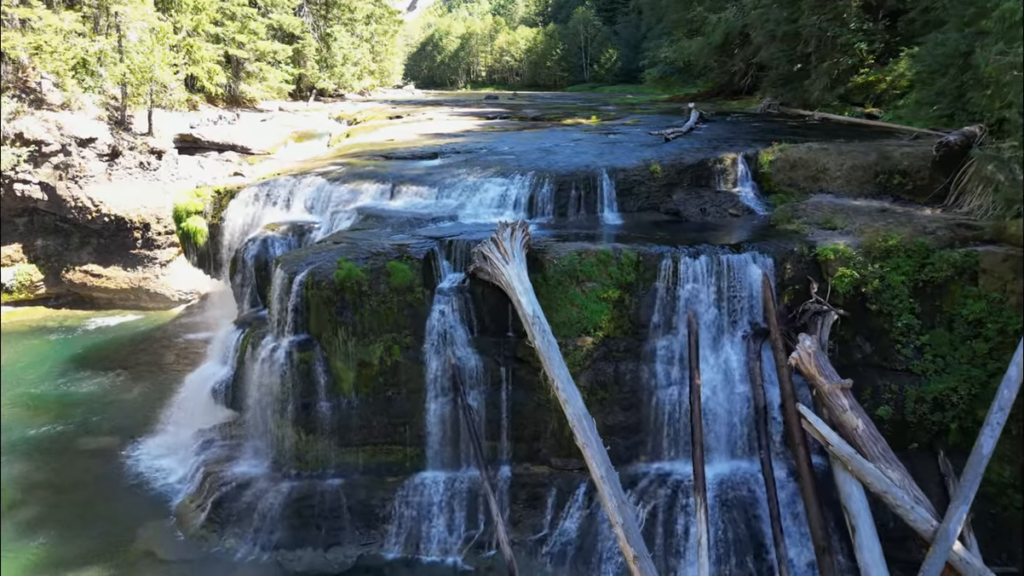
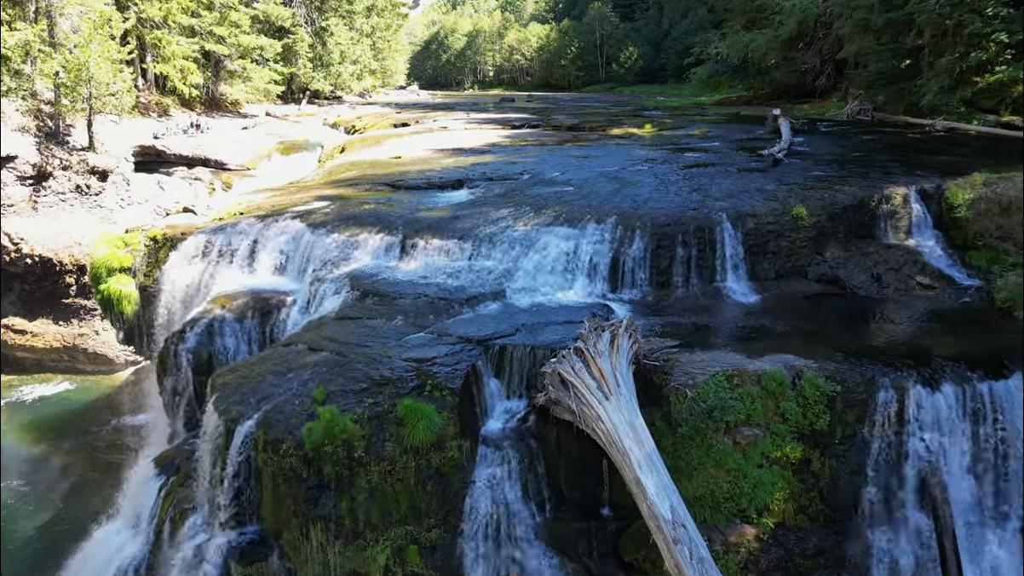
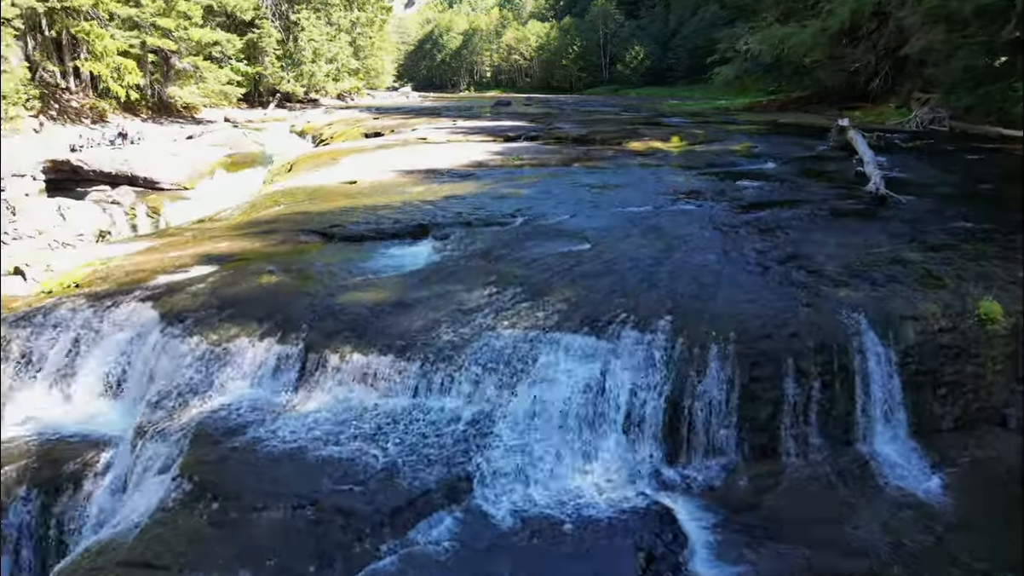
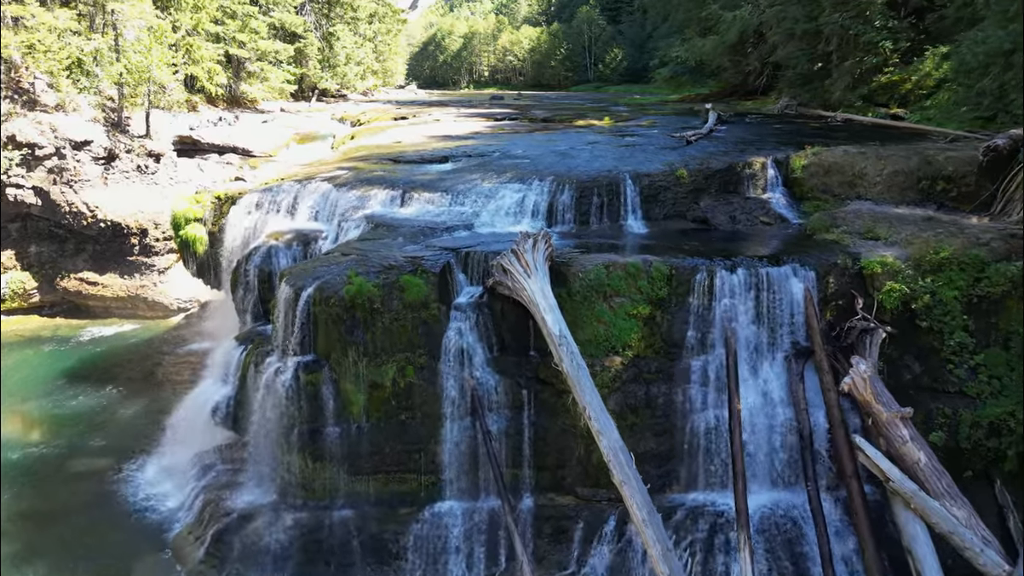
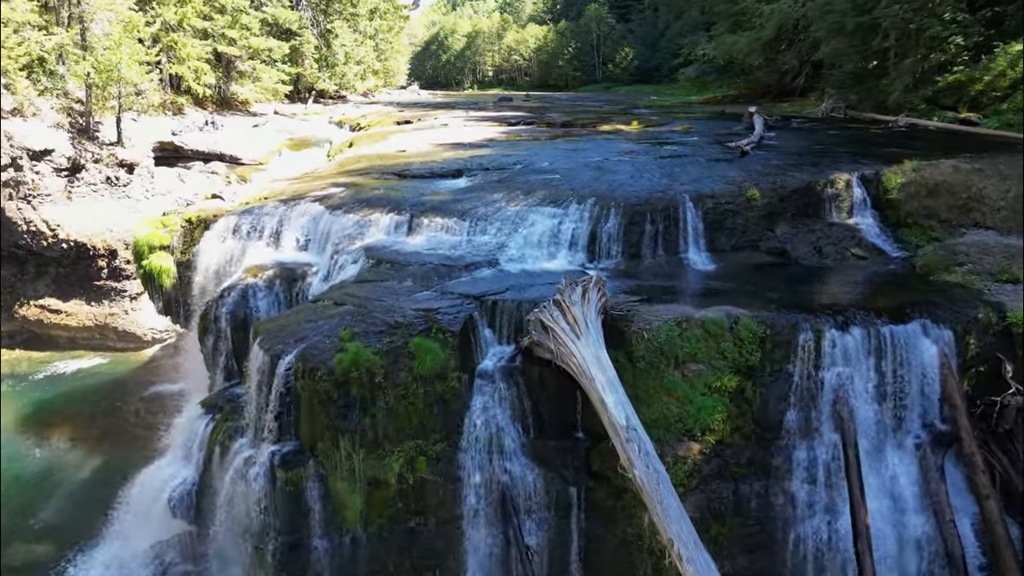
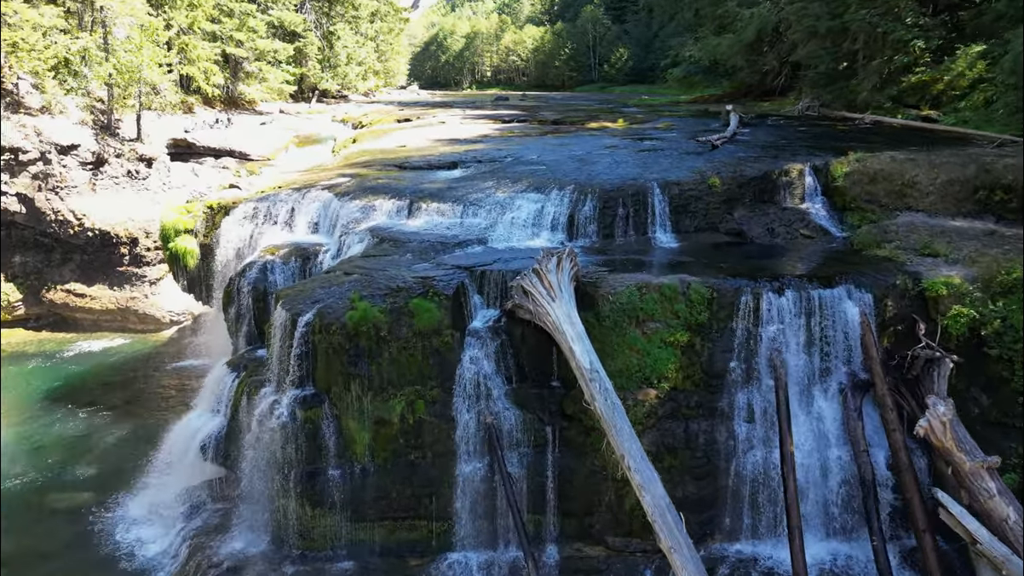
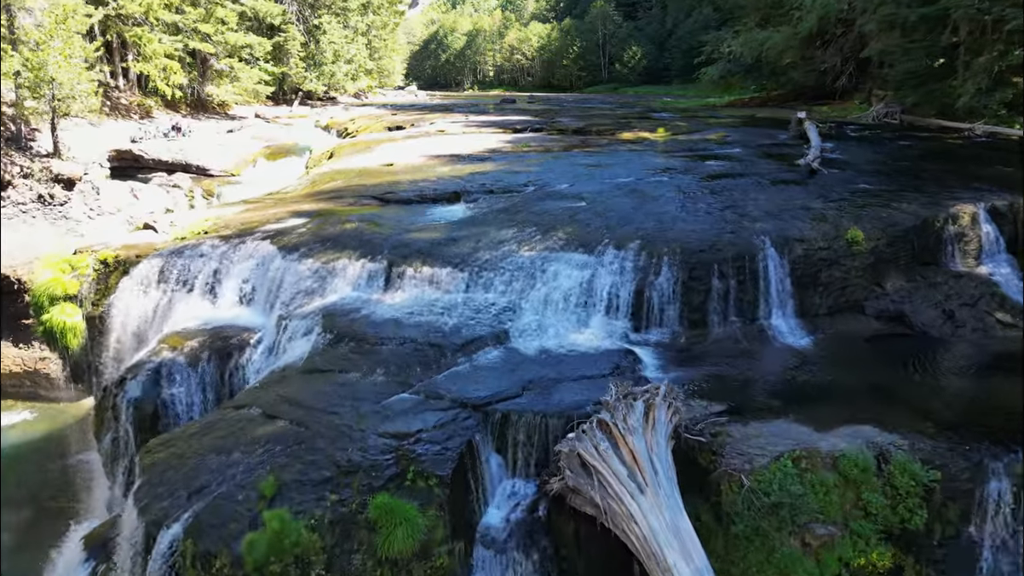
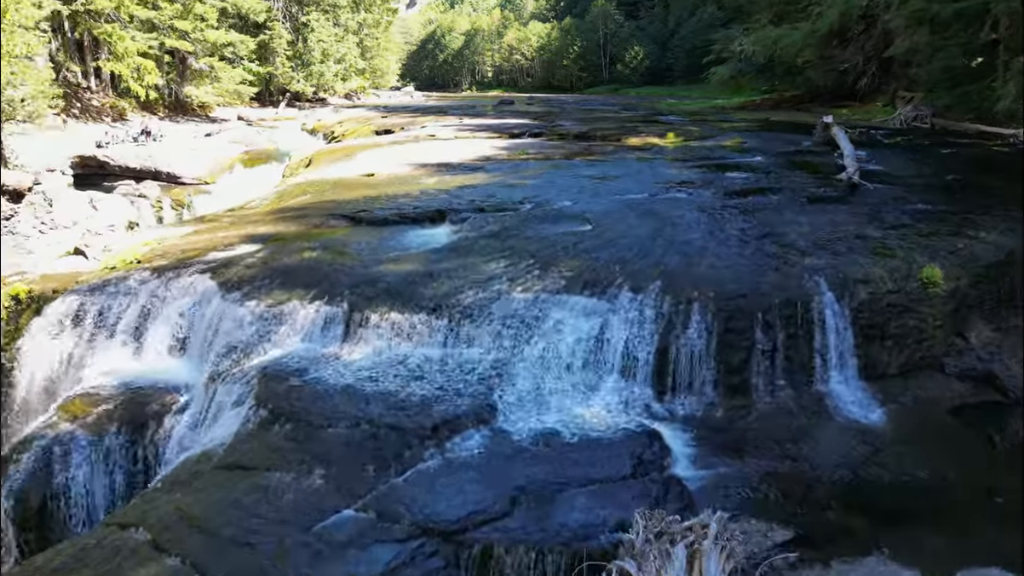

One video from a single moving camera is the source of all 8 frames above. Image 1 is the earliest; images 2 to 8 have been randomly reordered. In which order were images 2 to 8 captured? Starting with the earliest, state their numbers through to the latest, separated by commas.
4, 6, 5, 2, 7, 8, 3
